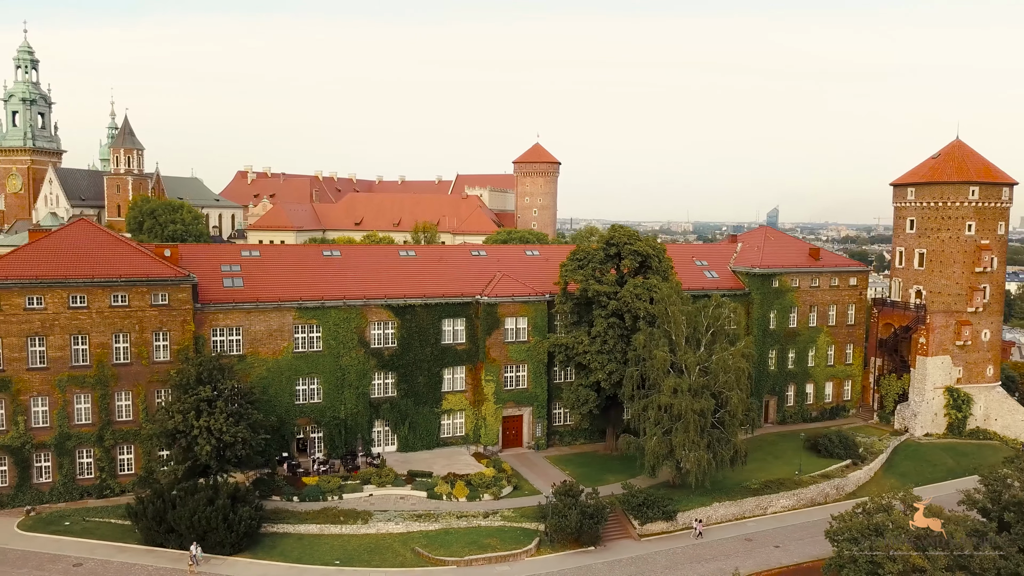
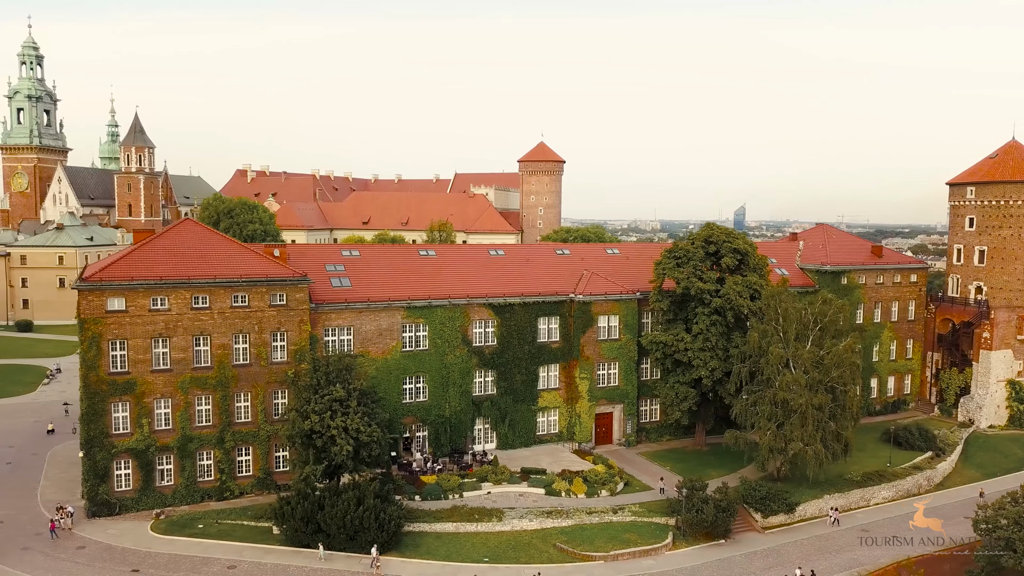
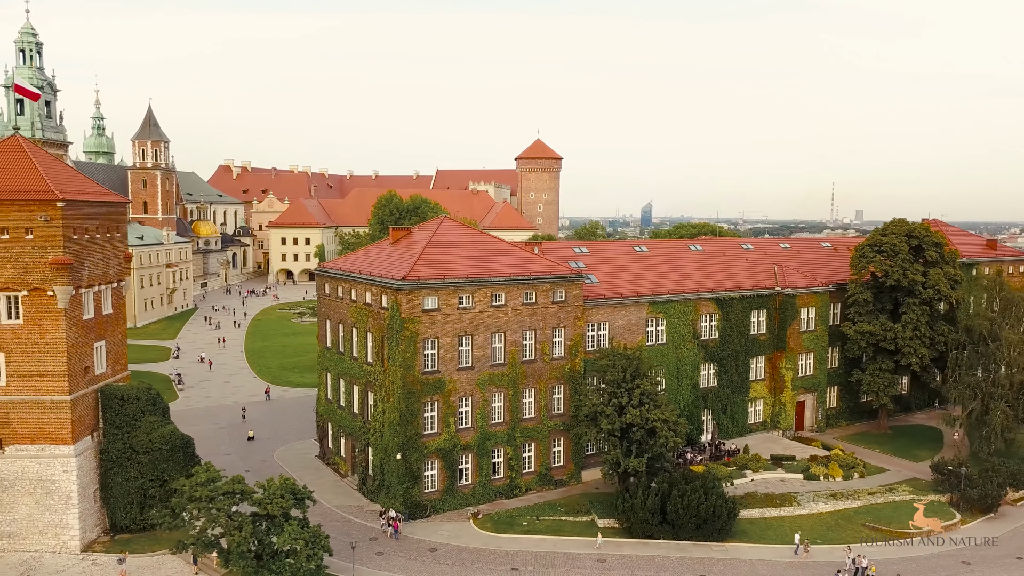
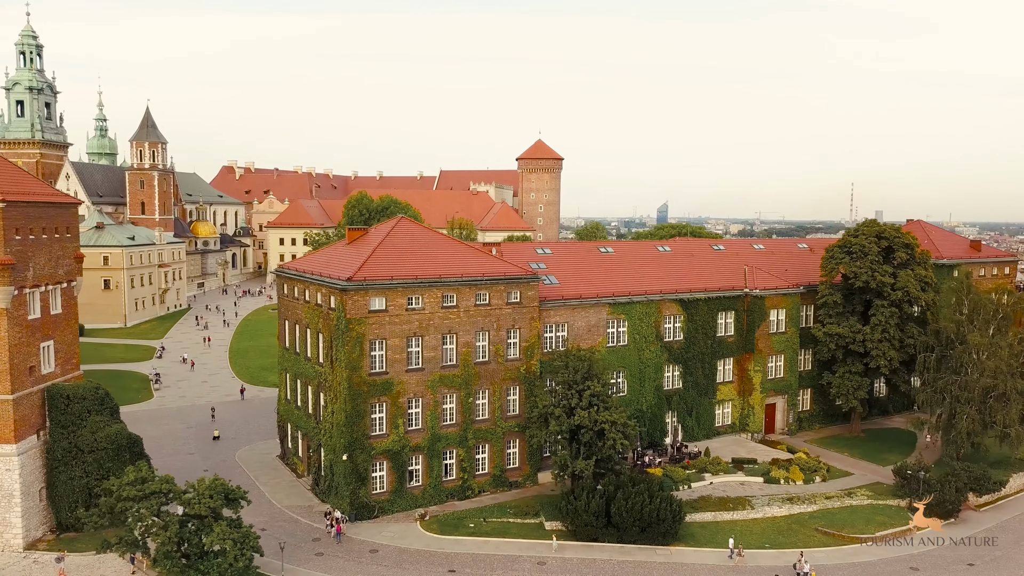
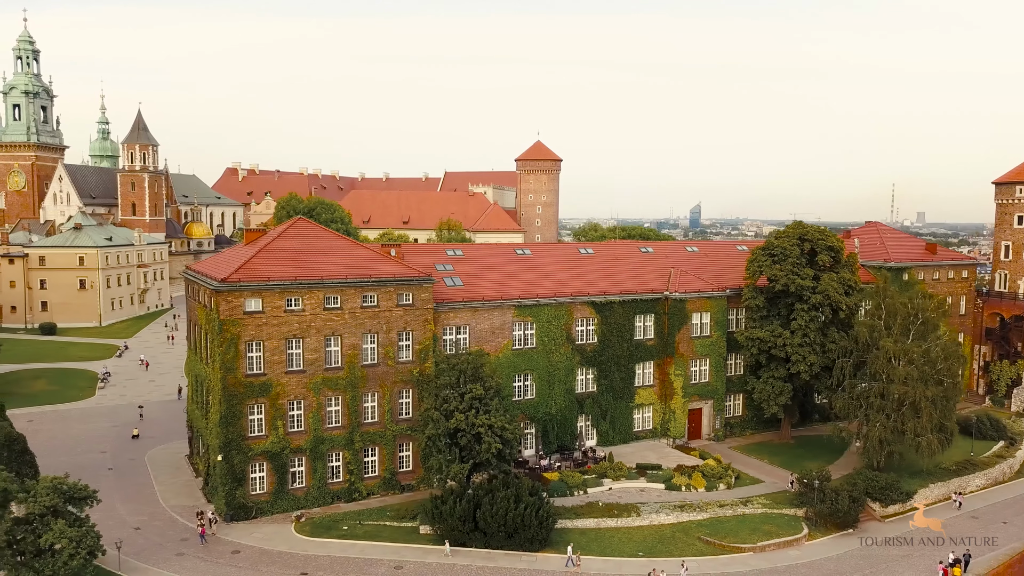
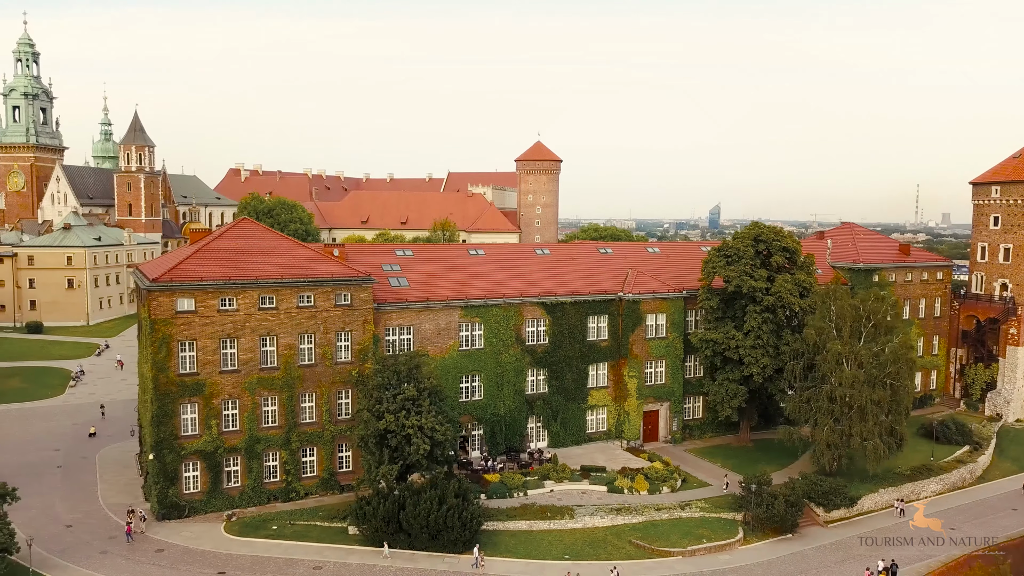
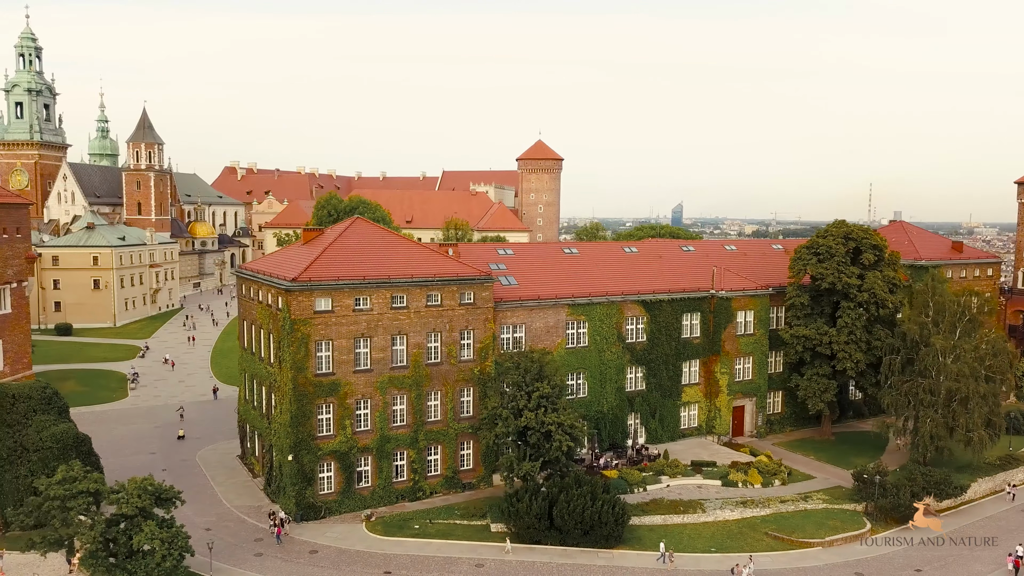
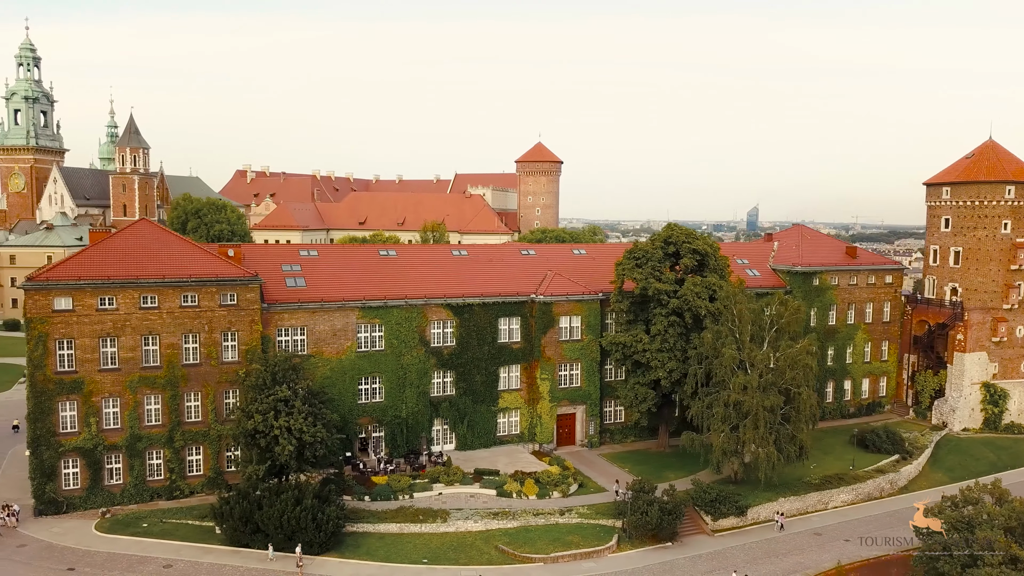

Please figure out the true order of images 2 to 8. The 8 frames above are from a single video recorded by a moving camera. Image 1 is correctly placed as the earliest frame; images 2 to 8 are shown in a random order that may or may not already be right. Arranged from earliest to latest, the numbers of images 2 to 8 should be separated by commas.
8, 2, 6, 5, 7, 4, 3
